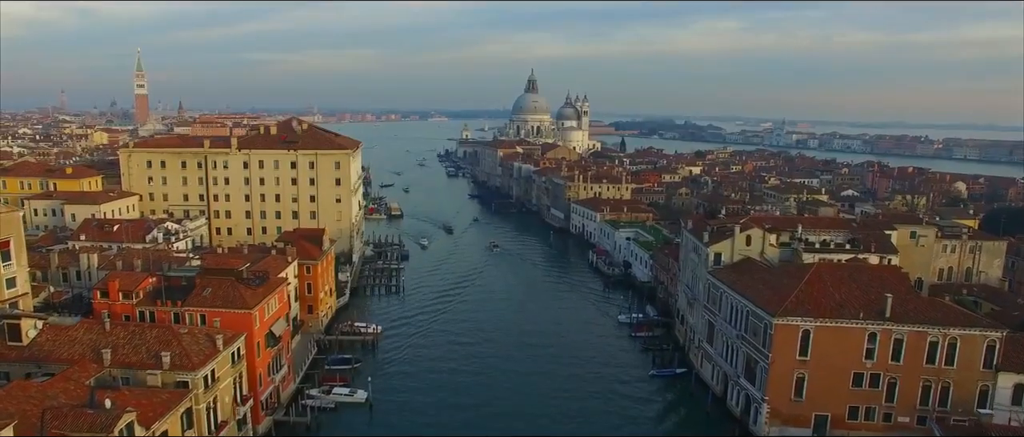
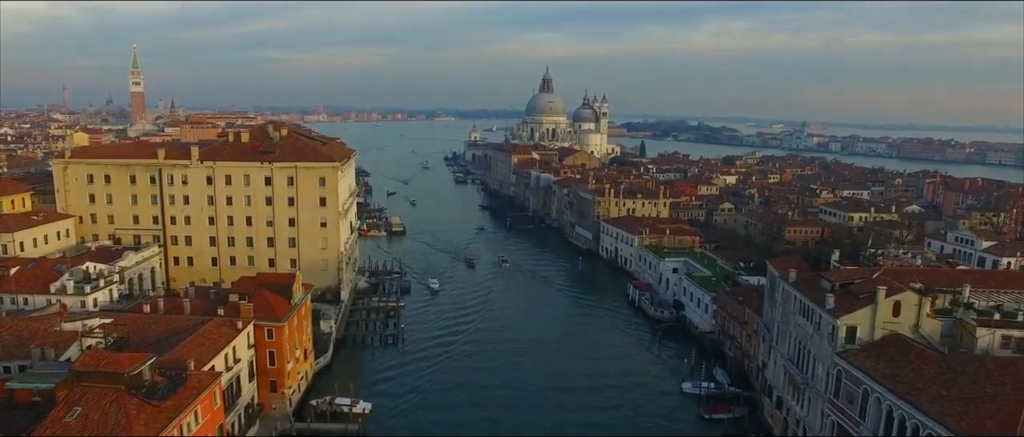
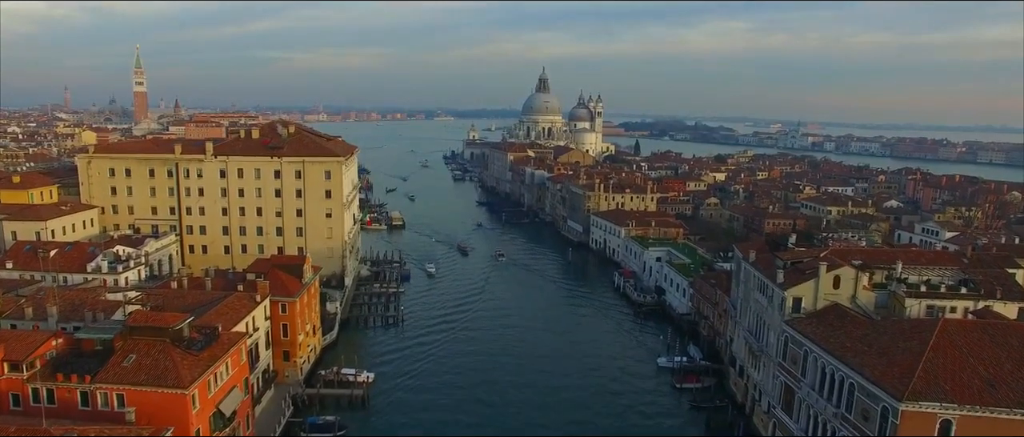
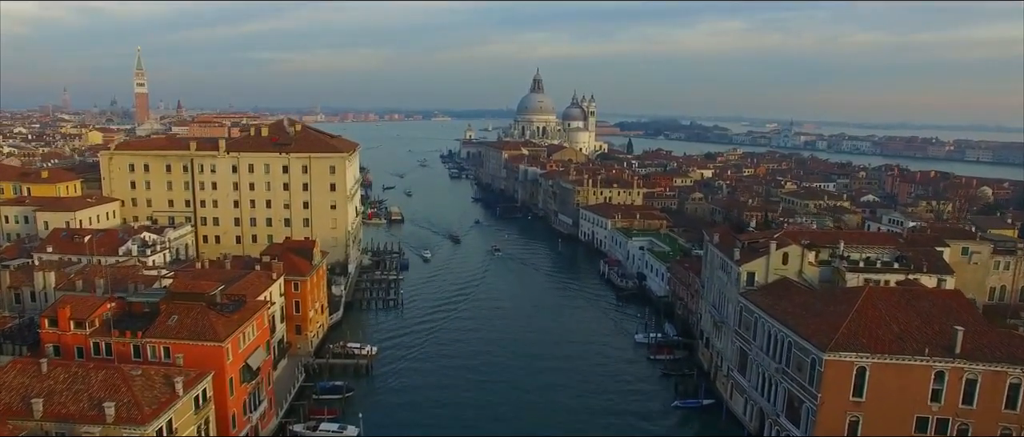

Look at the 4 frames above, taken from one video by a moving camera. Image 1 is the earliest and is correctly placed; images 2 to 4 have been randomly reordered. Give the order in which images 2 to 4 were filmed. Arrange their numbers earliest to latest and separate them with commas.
4, 3, 2
